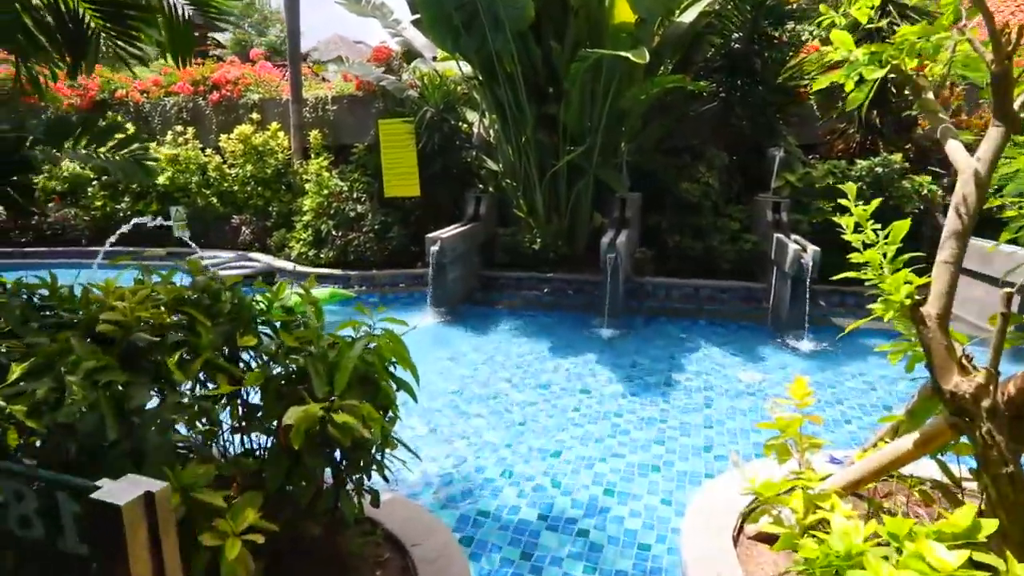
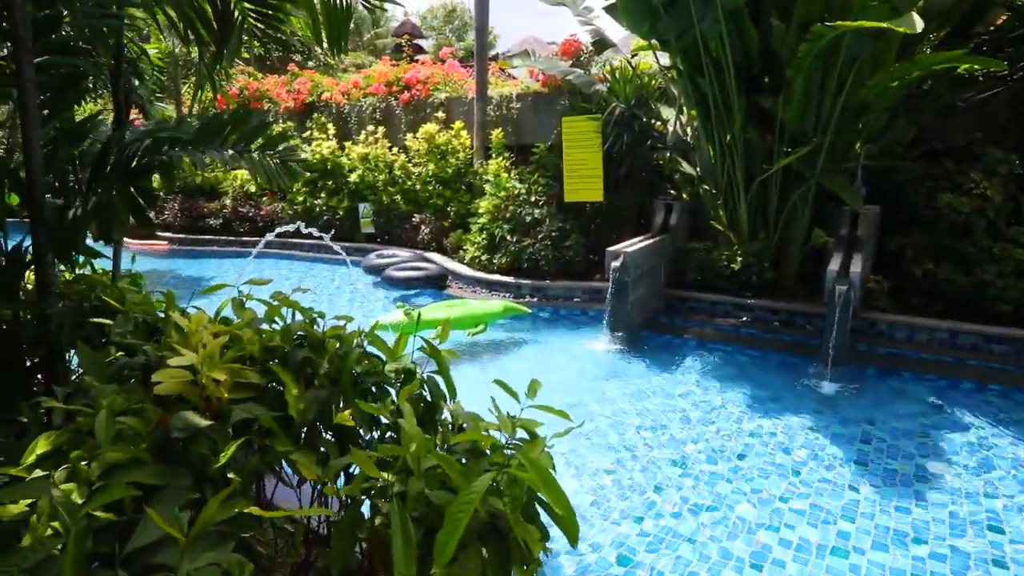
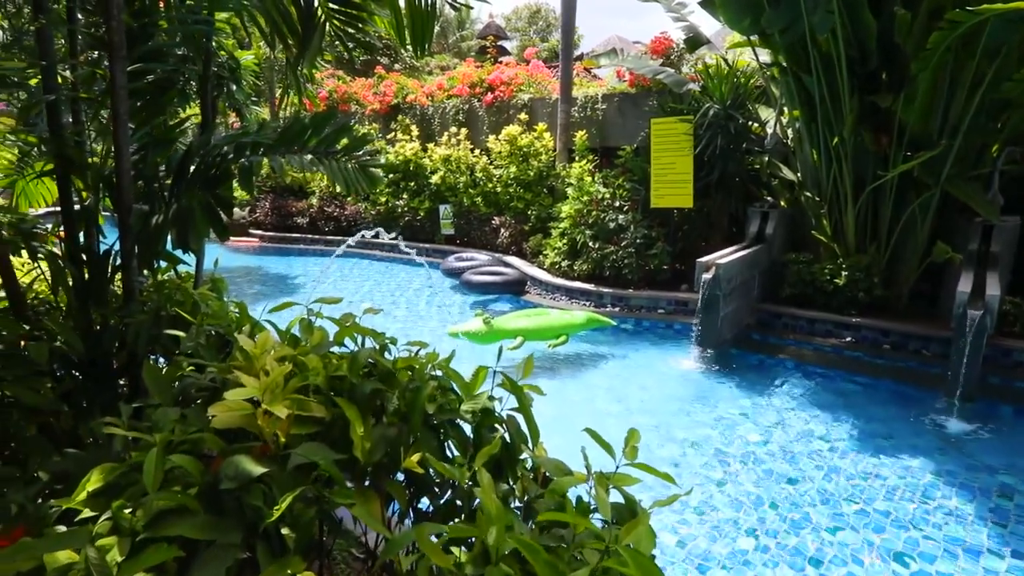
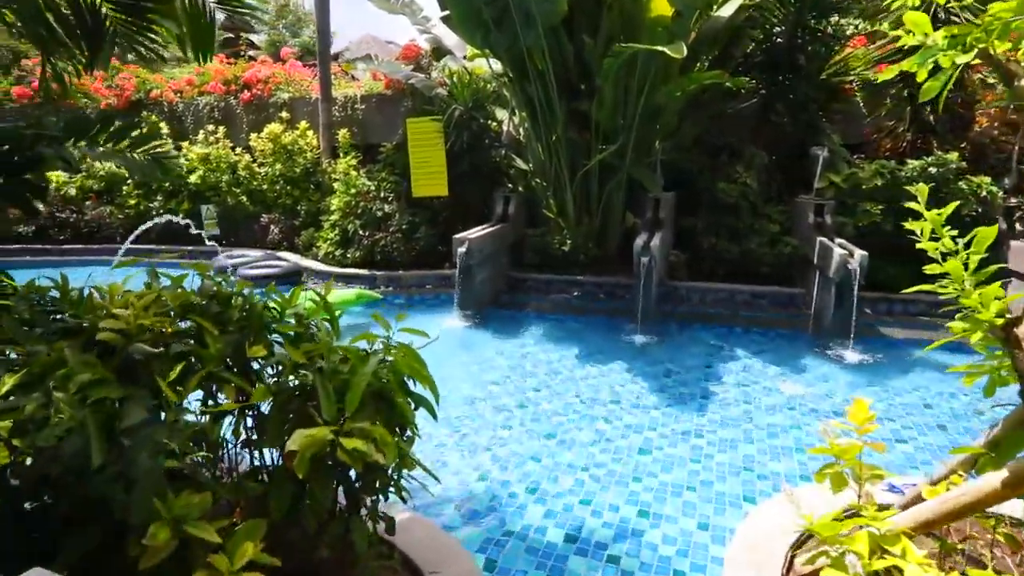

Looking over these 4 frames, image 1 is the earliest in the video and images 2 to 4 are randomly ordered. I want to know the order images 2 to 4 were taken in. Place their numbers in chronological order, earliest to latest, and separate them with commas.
4, 2, 3
